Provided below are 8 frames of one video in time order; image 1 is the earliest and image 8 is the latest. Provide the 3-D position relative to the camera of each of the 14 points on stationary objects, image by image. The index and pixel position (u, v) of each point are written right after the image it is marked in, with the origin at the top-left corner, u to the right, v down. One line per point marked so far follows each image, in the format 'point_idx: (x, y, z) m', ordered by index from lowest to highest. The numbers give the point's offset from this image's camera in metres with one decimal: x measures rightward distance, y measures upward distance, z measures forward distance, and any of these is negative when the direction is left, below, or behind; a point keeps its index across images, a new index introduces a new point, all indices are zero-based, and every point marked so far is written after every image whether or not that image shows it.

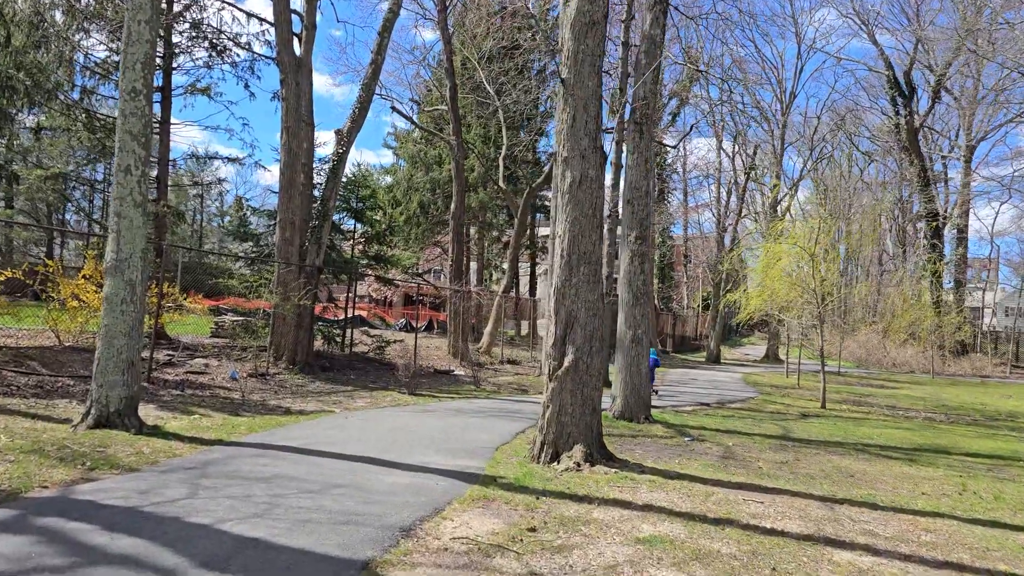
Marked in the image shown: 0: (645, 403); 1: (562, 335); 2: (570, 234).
0: (+1.6, -1.4, +10.1) m
1: (+0.4, -0.4, +6.3) m
2: (+0.4, +0.4, +6.3) m
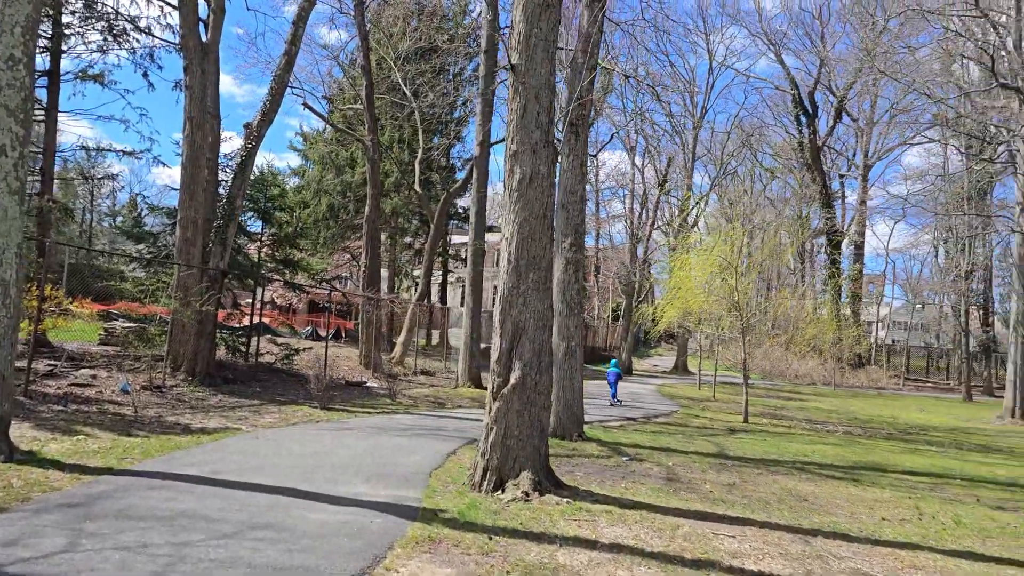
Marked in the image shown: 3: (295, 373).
0: (+0.7, -1.5, +9.6) m
1: (0.0, -0.4, +5.7) m
2: (0.0, +0.3, +5.7) m
3: (-4.0, -1.5, +15.5) m
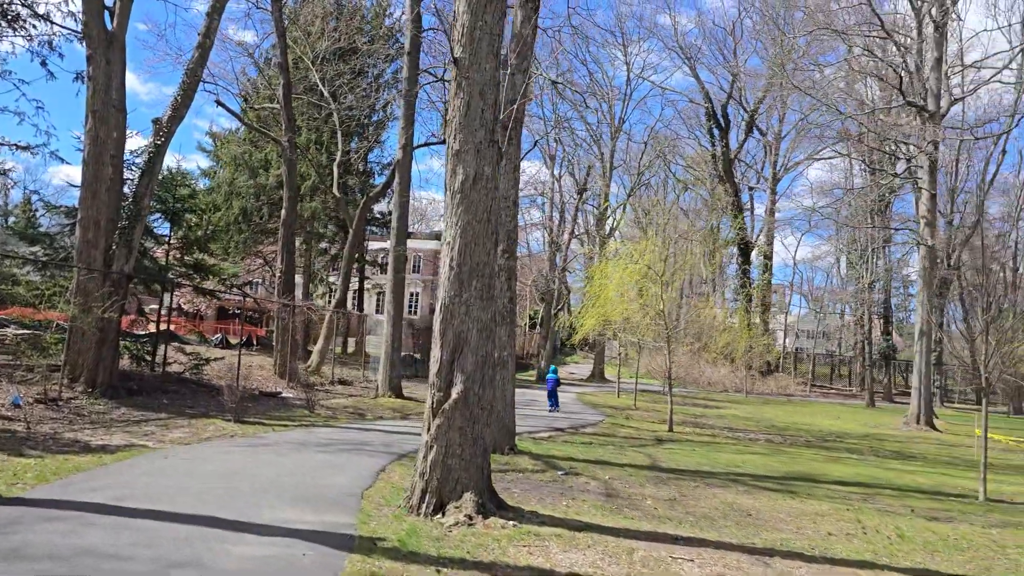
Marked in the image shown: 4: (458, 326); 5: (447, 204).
0: (0.0, -1.6, +9.3) m
1: (-0.4, -0.5, +5.3) m
2: (-0.3, +0.3, +5.3) m
3: (-5.3, -1.6, +14.7) m
4: (-0.3, -0.2, +5.3) m
5: (-0.4, +0.5, +5.4) m
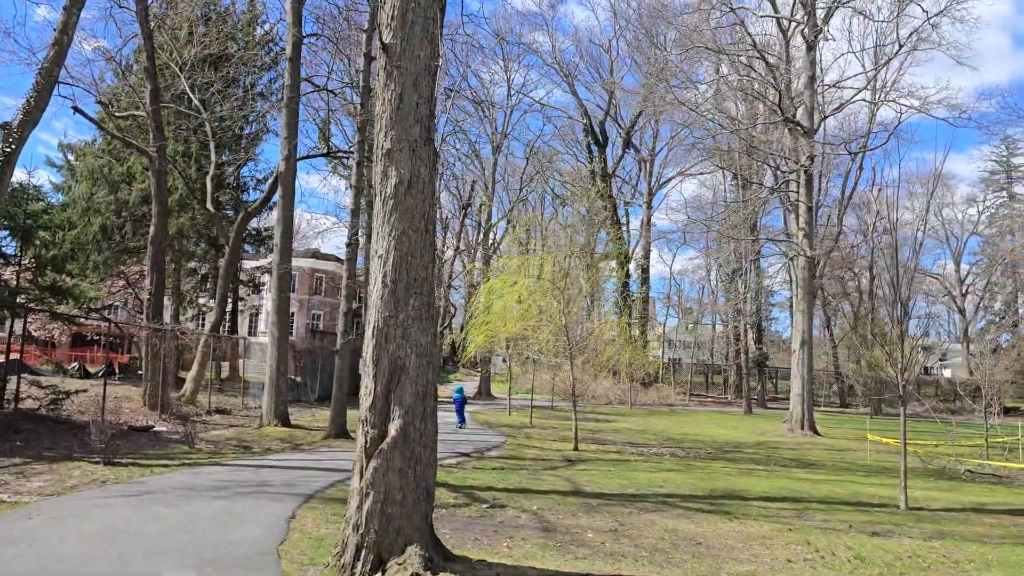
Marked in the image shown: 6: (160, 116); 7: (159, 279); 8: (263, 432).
0: (-0.9, -1.8, +8.6) m
1: (-0.7, -0.6, +4.6) m
2: (-0.6, +0.2, +4.7) m
3: (-6.9, -2.0, +13.1) m
4: (-0.6, -0.3, +4.6) m
5: (-0.7, +0.4, +4.7) m
6: (-7.9, +3.9, +19.1) m
7: (-7.8, +0.2, +18.7) m
8: (-4.4, -2.6, +15.2) m
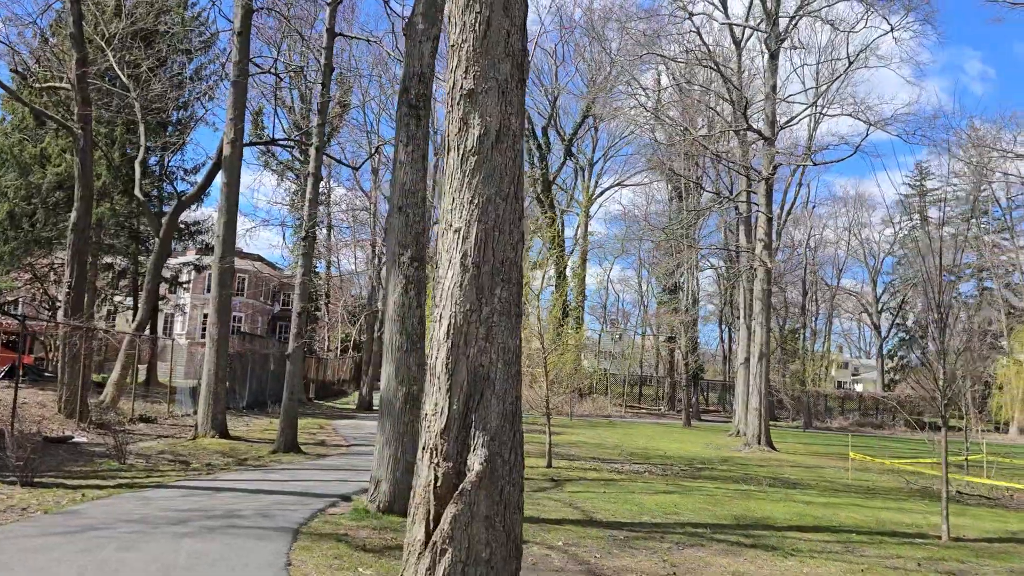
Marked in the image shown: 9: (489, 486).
0: (-0.8, -1.7, +7.4) m
1: (-0.2, -0.5, +3.4) m
2: (-0.1, +0.2, +3.5) m
3: (-7.2, -1.9, +11.3) m
4: (-0.2, -0.3, +3.5) m
5: (-0.2, +0.5, +3.6) m
6: (-8.7, +4.0, +17.2) m
7: (-8.6, +0.3, +16.8) m
8: (-5.0, -2.5, +13.6) m
9: (-0.1, -0.8, +3.4) m
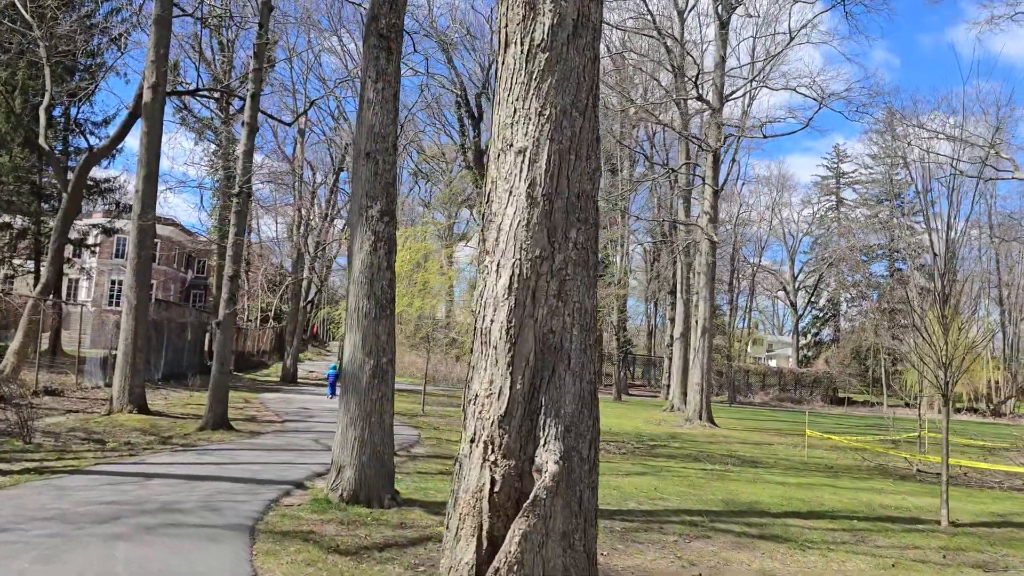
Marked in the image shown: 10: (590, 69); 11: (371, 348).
0: (-1.0, -1.4, +6.4) m
1: (+0.1, -0.3, +2.6) m
2: (+0.1, +0.4, +2.6) m
3: (-7.7, -1.3, +9.8) m
4: (+0.1, -0.1, +2.6) m
5: (0.0, +0.7, +2.7) m
6: (-9.6, +4.8, +15.3) m
7: (-9.5, +1.1, +15.0) m
8: (-5.7, -1.9, +12.3) m
9: (+0.2, -0.6, +2.5) m
10: (+0.2, +0.7, +2.7) m
11: (-1.0, -0.4, +6.3) m
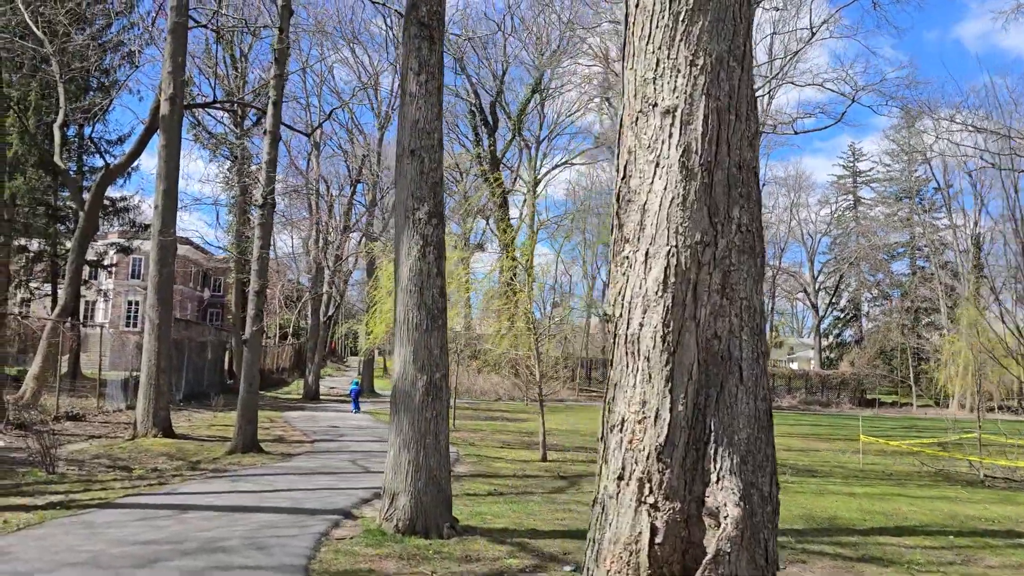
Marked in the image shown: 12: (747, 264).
0: (-0.5, -1.5, +5.9) m
1: (+0.4, -0.3, +2.0) m
2: (+0.5, +0.4, +2.1) m
3: (-7.2, -1.6, +9.3) m
4: (+0.5, -0.1, +2.0) m
5: (+0.4, +0.7, +2.1) m
6: (-9.2, +4.4, +15.0) m
7: (-9.0, +0.7, +14.6) m
8: (-5.1, -2.2, +11.8) m
9: (+0.6, -0.6, +2.0) m
10: (+0.6, +0.7, +2.2) m
11: (-0.6, -0.5, +5.8) m
12: (+0.6, +0.1, +2.1) m
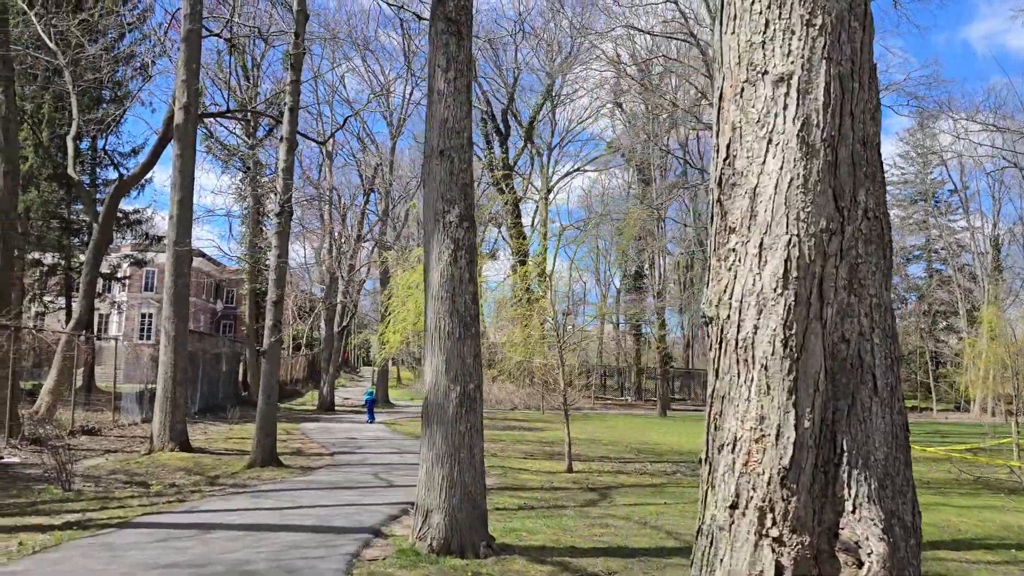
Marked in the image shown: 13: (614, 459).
0: (-0.2, -1.5, +5.6) m
1: (+0.6, -0.3, +1.7) m
2: (+0.7, +0.5, +1.8) m
3: (-6.9, -1.8, +9.1) m
4: (+0.7, -0.1, +1.7) m
5: (+0.6, +0.7, +1.8) m
6: (-8.9, +4.1, +14.8) m
7: (-8.7, +0.5, +14.4) m
8: (-4.8, -2.3, +11.5) m
9: (+0.8, -0.6, +1.6) m
10: (+0.8, +0.7, +1.9) m
11: (-0.4, -0.5, +5.5) m
12: (+0.8, +0.1, +1.8) m
13: (+1.7, -2.8, +14.0) m
